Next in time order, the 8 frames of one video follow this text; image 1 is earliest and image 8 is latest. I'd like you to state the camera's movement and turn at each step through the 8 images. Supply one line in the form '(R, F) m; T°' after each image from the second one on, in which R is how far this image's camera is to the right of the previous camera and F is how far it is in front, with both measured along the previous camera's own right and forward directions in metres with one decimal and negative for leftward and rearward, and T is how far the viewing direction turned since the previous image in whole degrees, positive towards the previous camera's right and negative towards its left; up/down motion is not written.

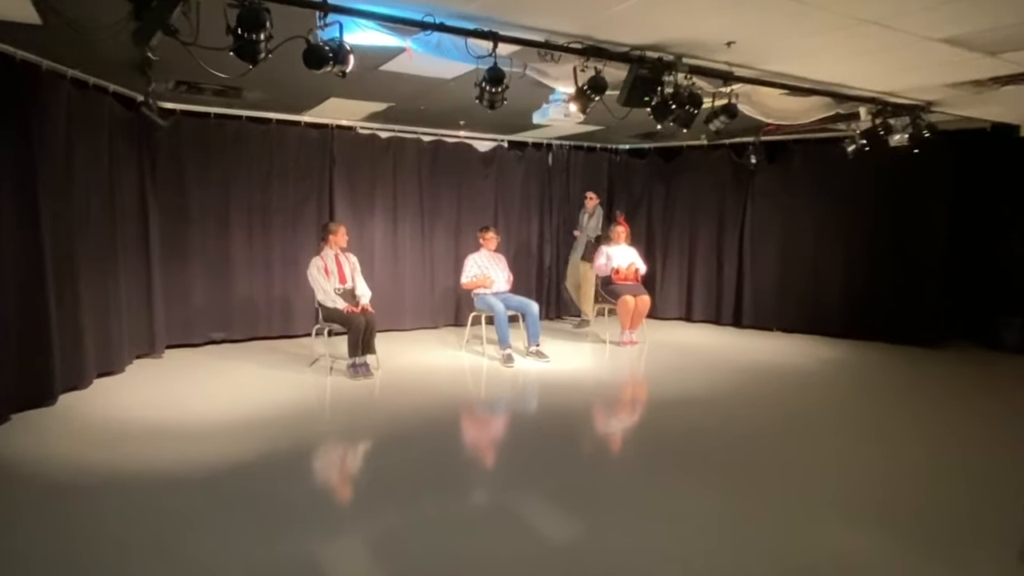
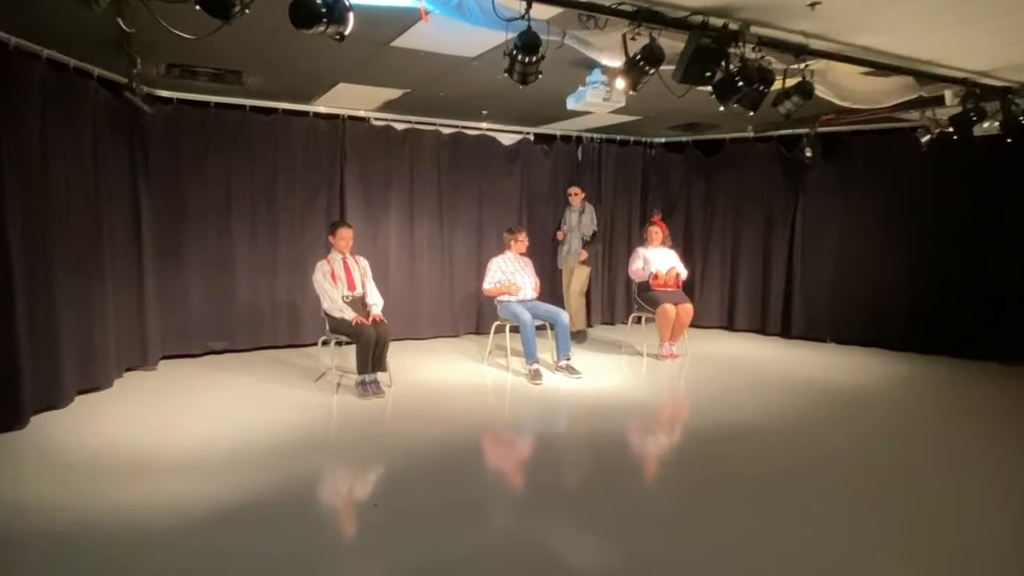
(-0.1, +0.5) m; -2°
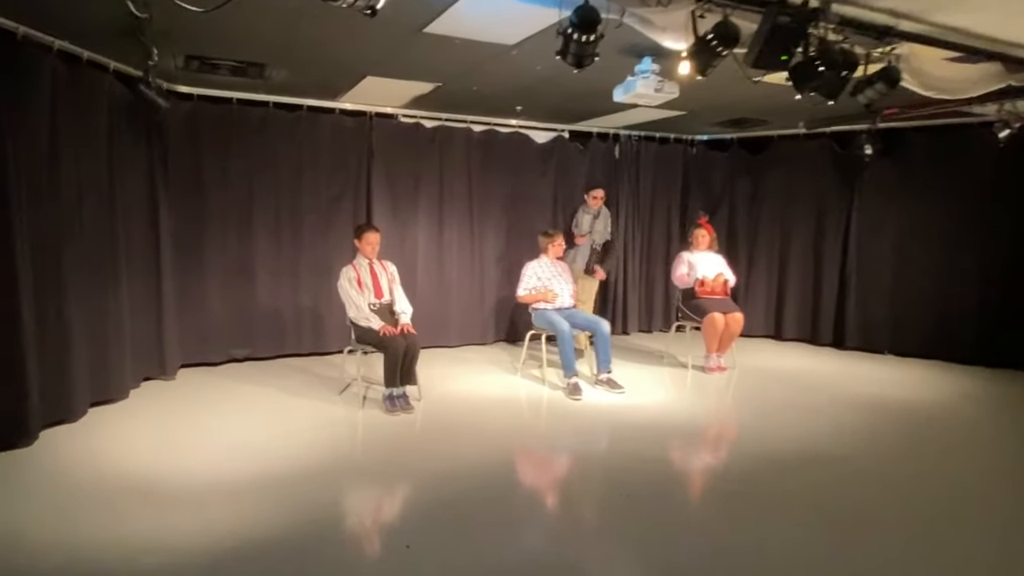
(-0.1, +0.3) m; -2°
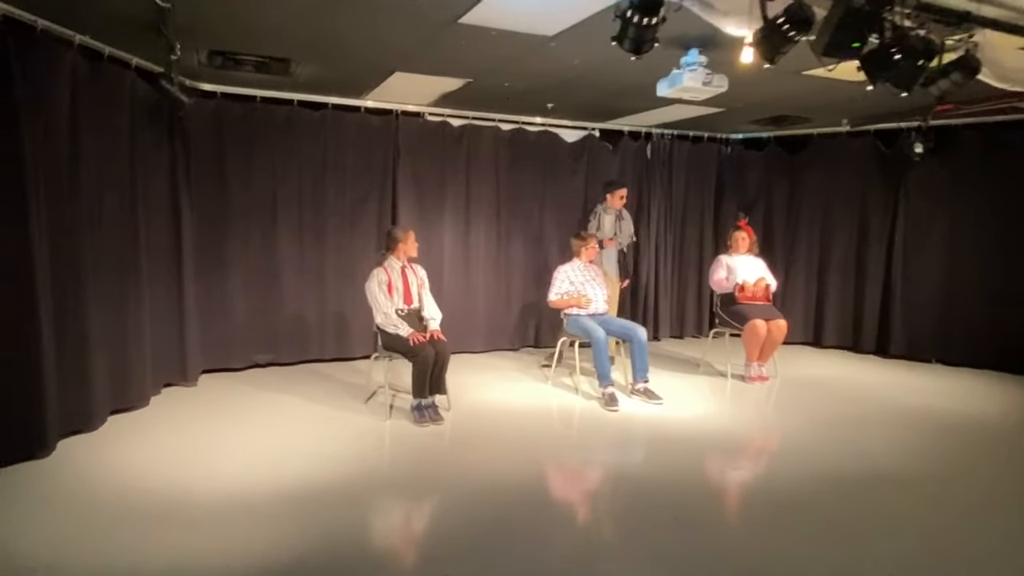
(-0.1, +0.2) m; -1°
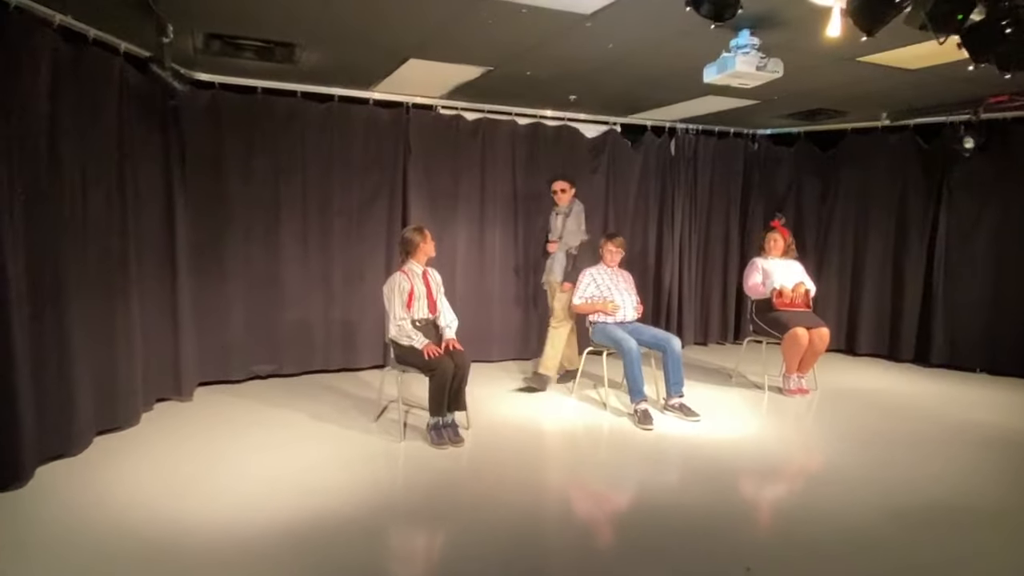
(-0.1, +0.3) m; 0°
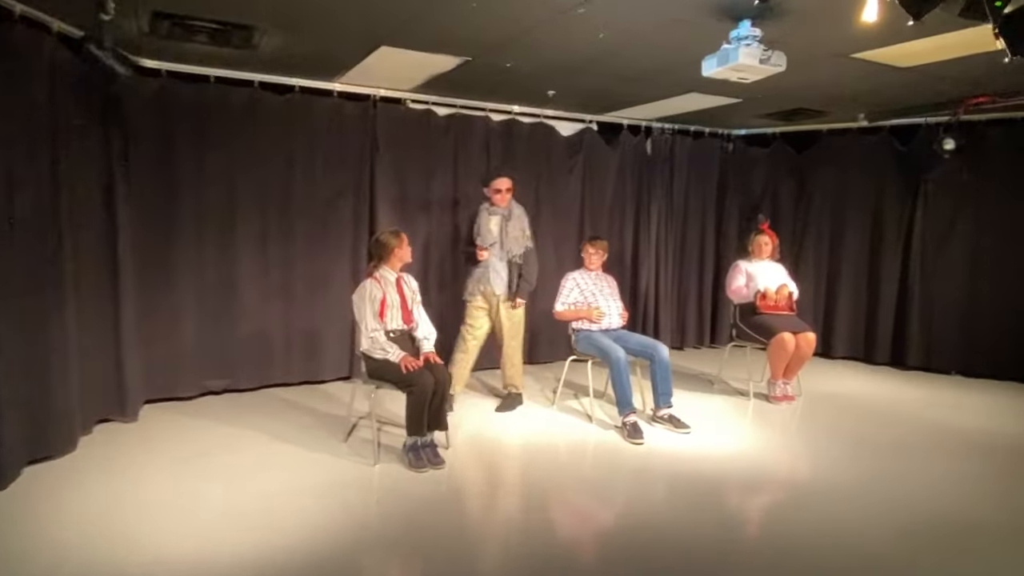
(-0.1, +0.3) m; +4°
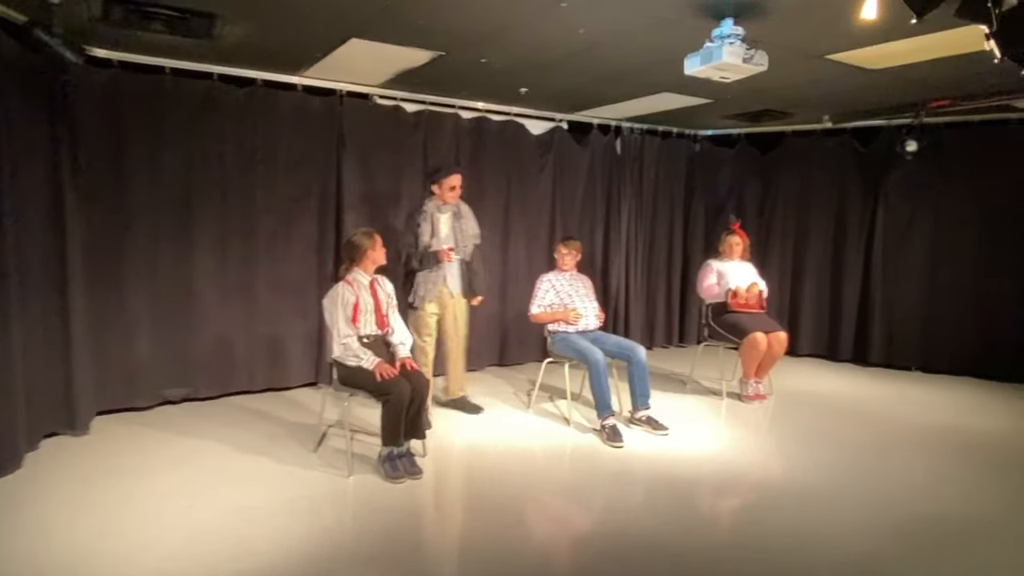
(-0.1, +0.1) m; +4°
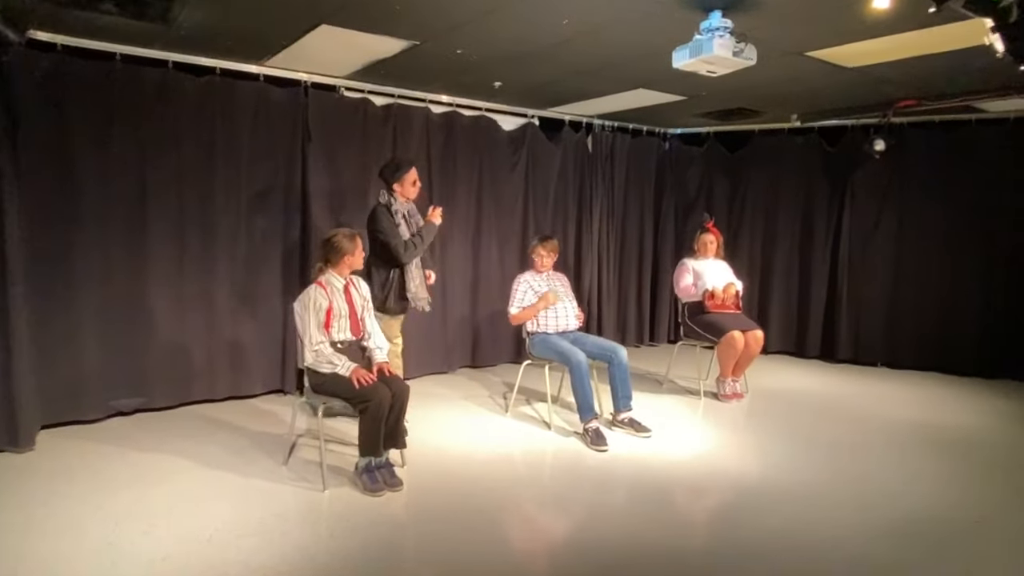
(-0.1, +0.1) m; +4°
